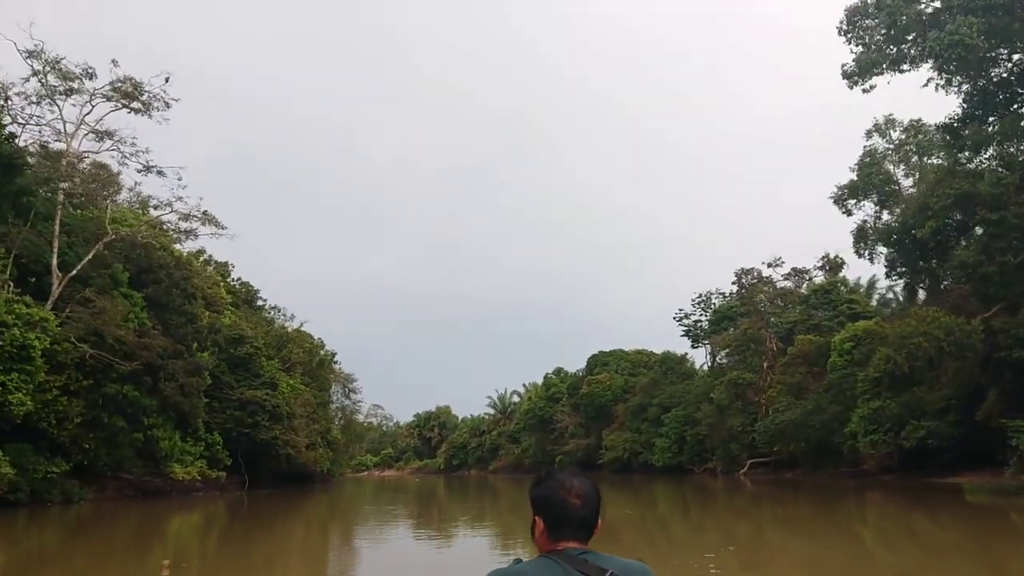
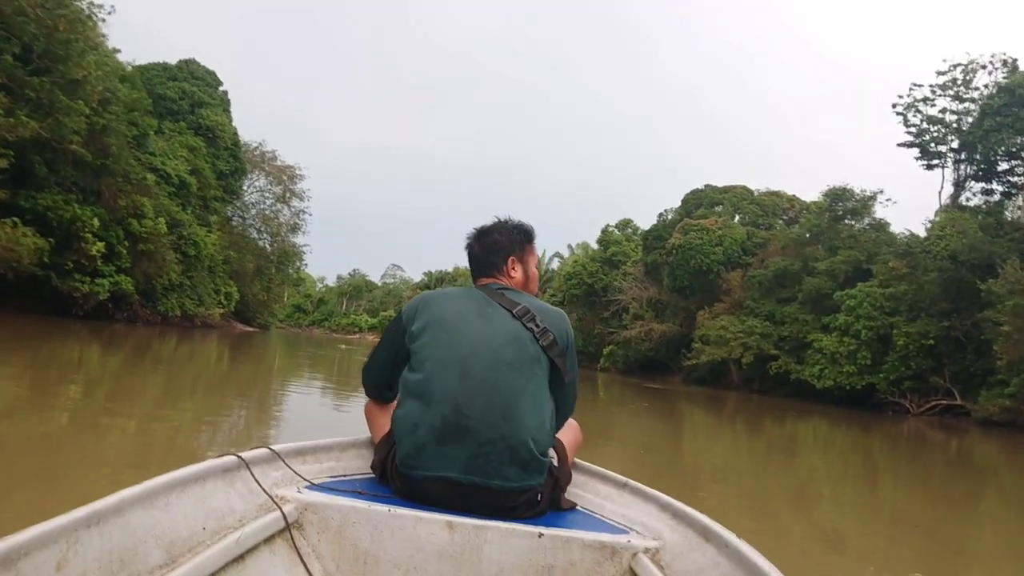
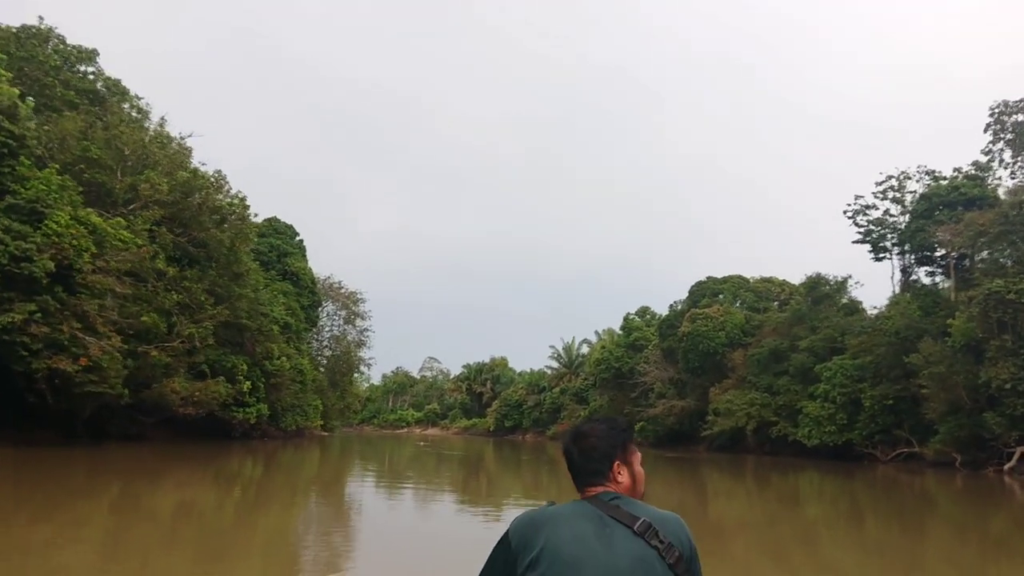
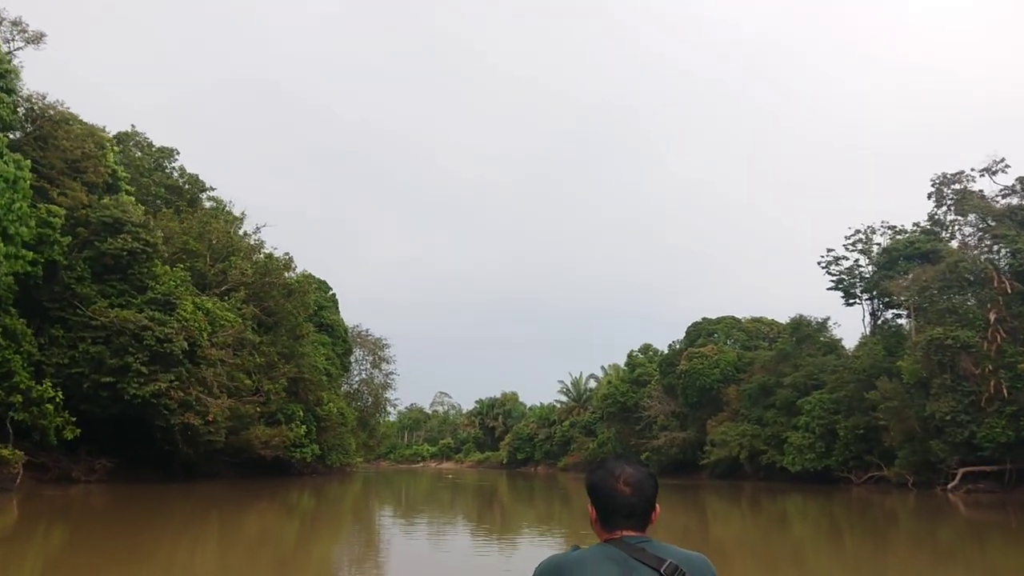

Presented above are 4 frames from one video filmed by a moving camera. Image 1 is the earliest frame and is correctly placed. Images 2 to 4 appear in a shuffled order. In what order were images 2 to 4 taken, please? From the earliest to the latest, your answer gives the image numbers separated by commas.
4, 3, 2
